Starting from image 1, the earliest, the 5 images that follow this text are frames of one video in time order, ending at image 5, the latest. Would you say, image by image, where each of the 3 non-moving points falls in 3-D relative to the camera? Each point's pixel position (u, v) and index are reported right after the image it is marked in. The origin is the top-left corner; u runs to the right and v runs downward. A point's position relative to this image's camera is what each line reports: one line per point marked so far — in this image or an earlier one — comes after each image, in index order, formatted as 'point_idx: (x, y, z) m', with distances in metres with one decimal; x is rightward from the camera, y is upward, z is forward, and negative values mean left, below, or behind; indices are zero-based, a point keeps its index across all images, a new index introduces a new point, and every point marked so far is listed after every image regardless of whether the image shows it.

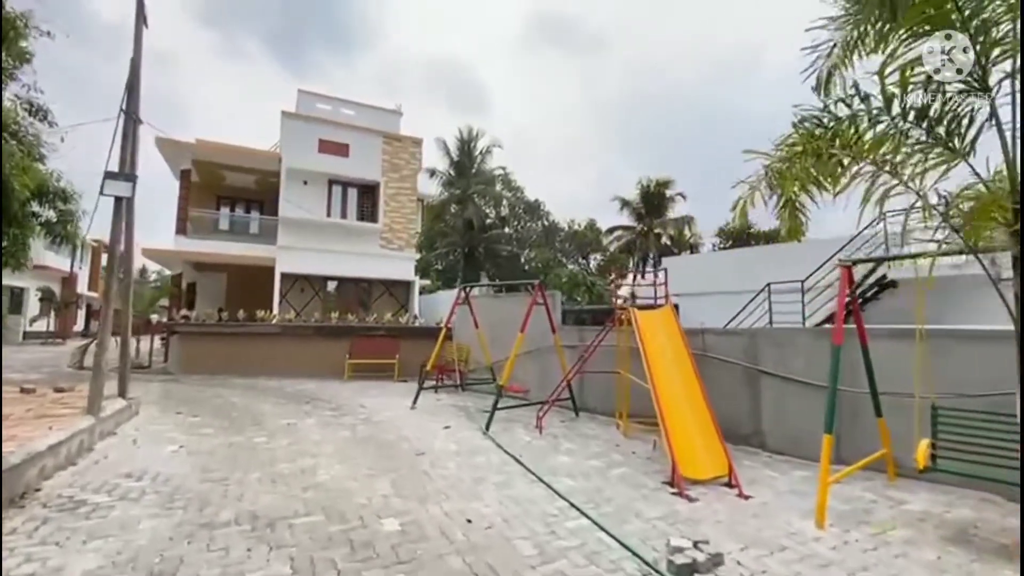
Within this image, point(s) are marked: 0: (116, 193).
0: (-5.4, +1.3, +6.5) m
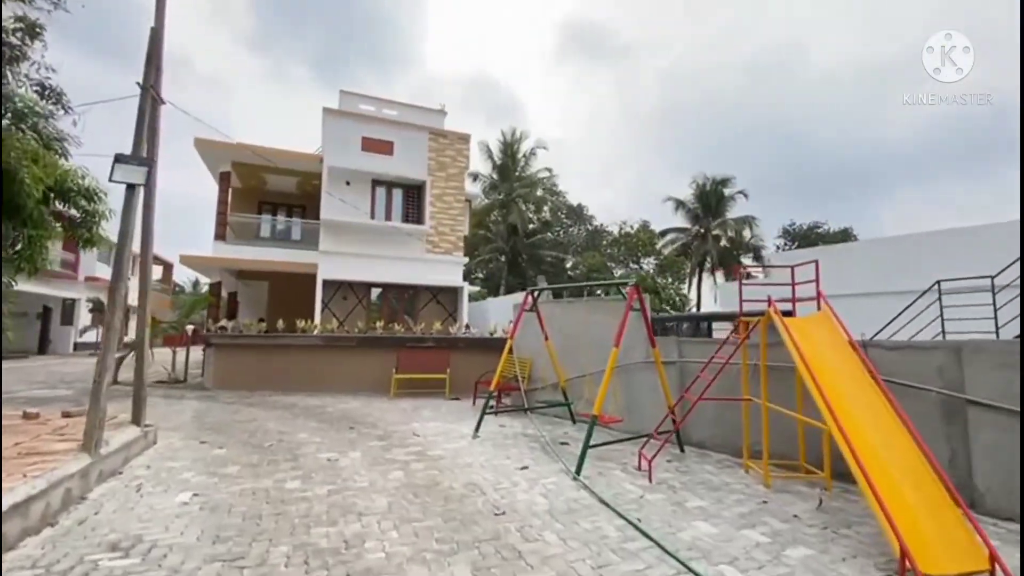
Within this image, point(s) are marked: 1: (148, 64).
0: (-4.3, +1.2, +5.4) m
1: (-4.6, +2.9, +6.1) m
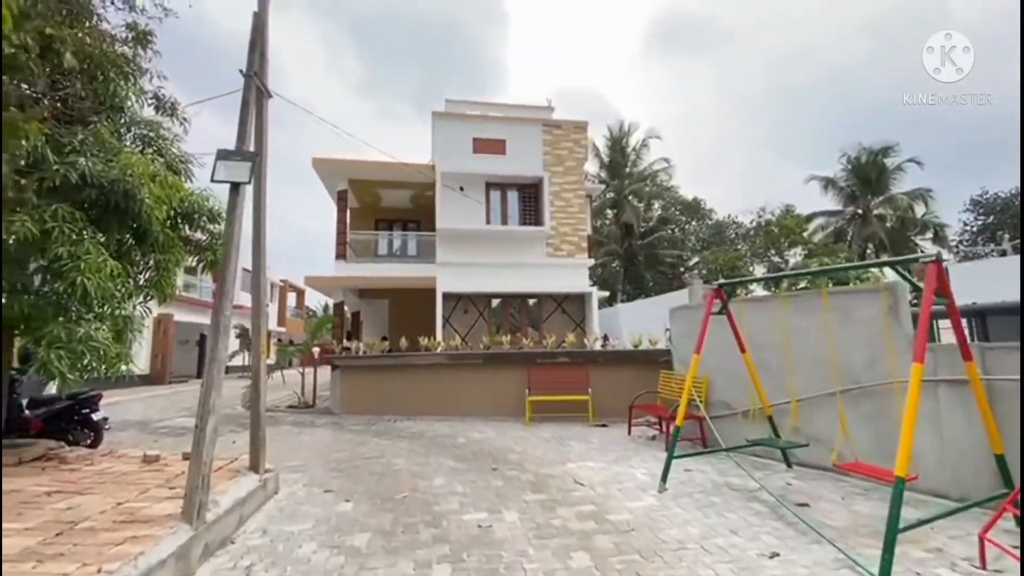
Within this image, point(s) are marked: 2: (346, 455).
0: (-2.6, +1.0, +4.5) m
1: (-2.9, +2.6, +5.3) m
2: (-2.3, -2.3, +6.7) m
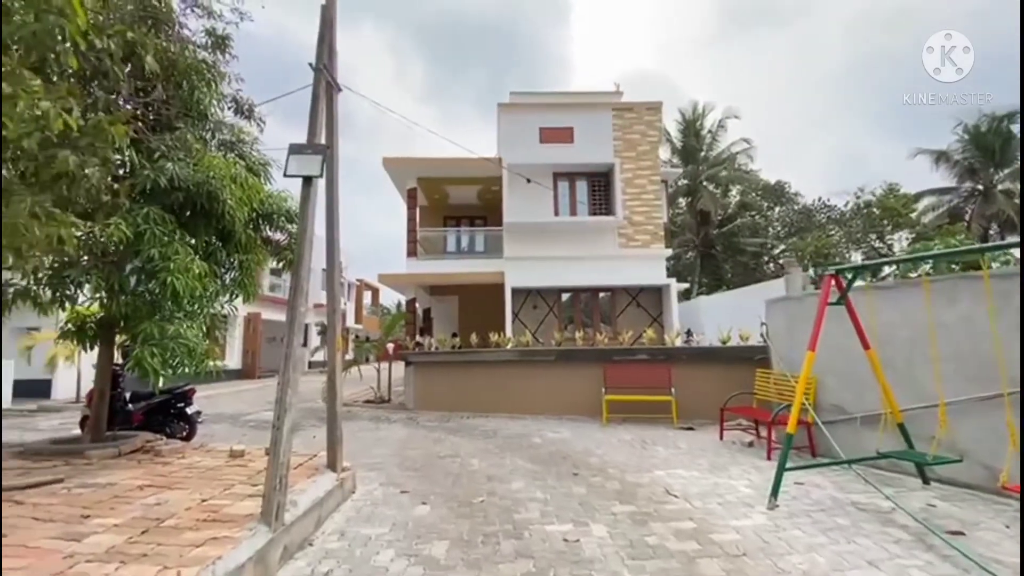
0: (-1.9, +1.1, +4.4) m
1: (-2.1, +2.7, +5.2) m
2: (-1.3, -2.3, +6.6) m
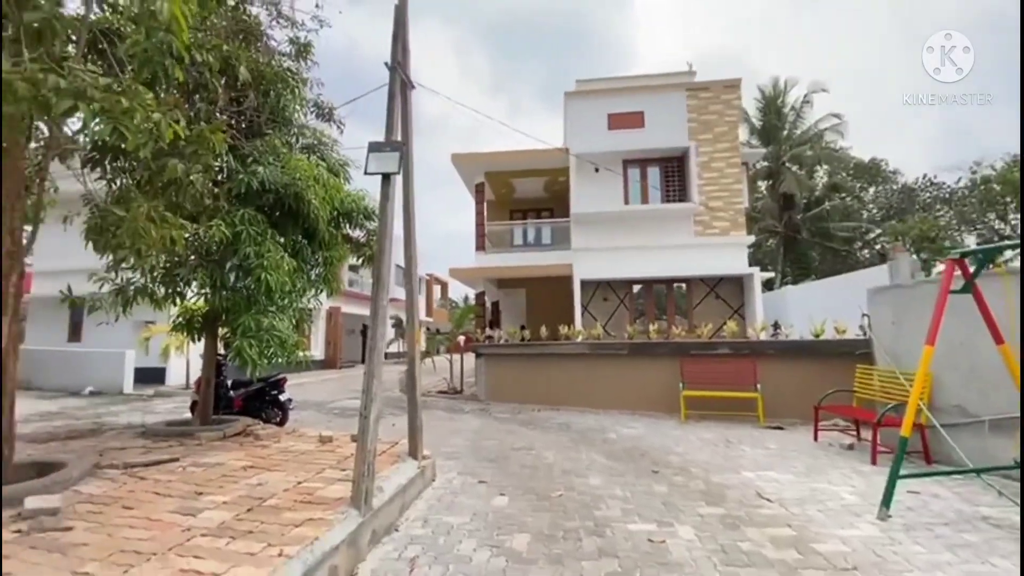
0: (-1.2, +1.1, +4.6) m
1: (-1.3, +2.8, +5.3) m
2: (-0.2, -2.2, +6.6) m
